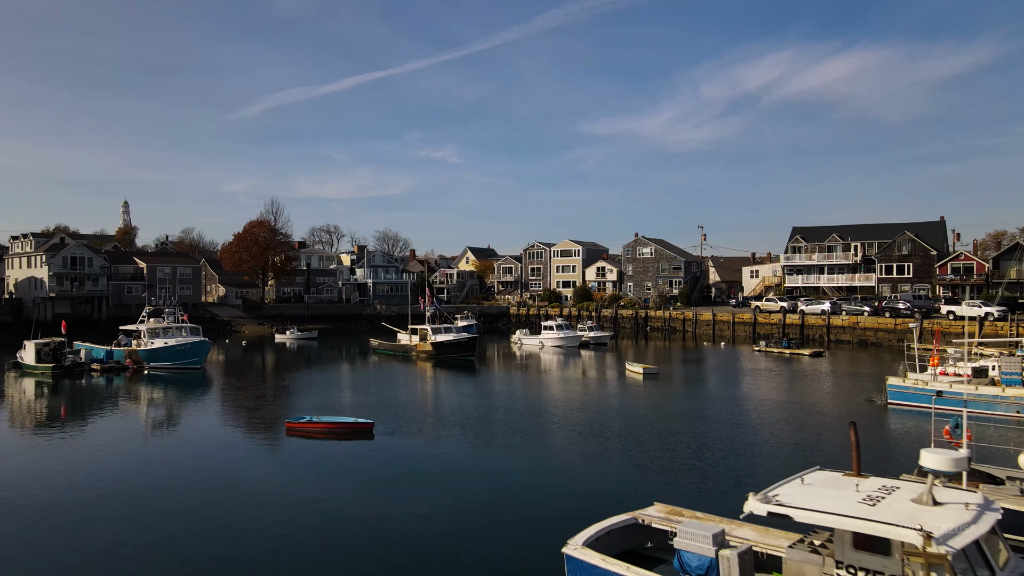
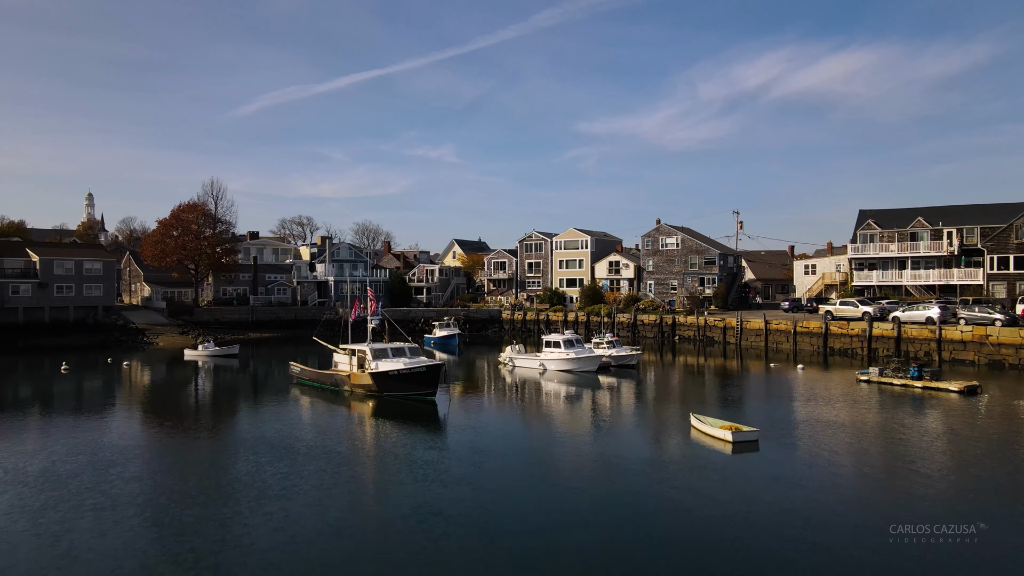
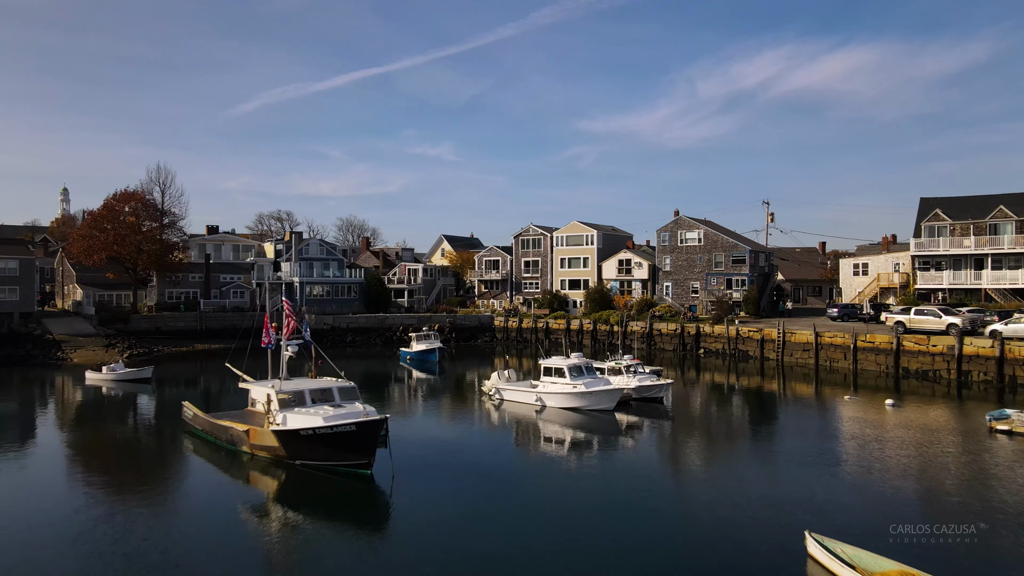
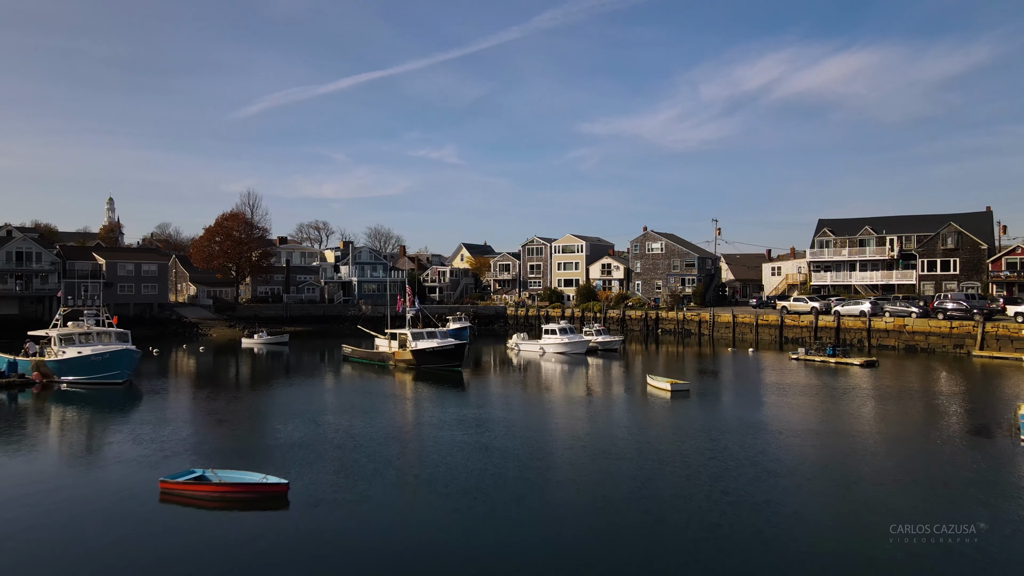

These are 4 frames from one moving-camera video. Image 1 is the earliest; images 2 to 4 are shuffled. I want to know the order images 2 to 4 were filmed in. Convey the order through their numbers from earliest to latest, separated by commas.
4, 2, 3
